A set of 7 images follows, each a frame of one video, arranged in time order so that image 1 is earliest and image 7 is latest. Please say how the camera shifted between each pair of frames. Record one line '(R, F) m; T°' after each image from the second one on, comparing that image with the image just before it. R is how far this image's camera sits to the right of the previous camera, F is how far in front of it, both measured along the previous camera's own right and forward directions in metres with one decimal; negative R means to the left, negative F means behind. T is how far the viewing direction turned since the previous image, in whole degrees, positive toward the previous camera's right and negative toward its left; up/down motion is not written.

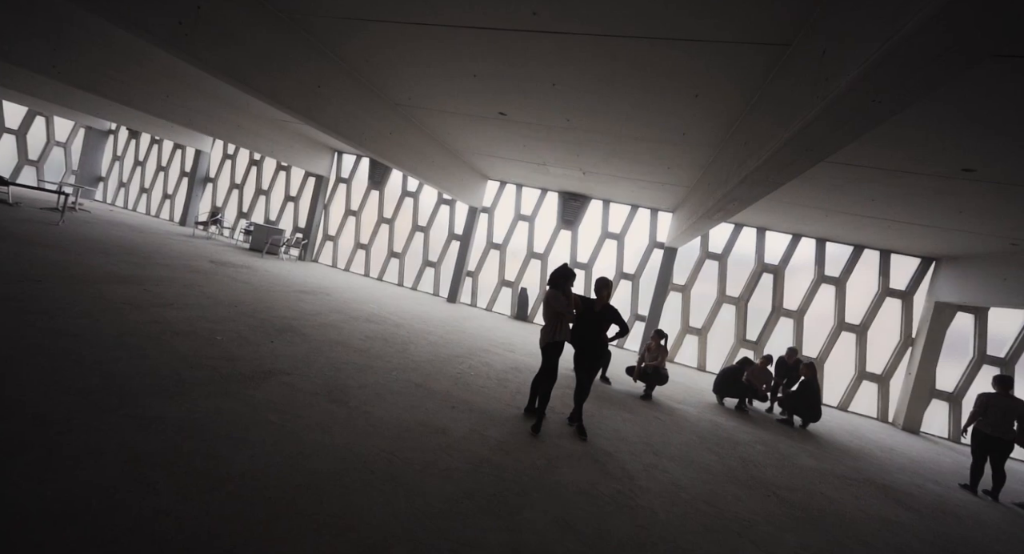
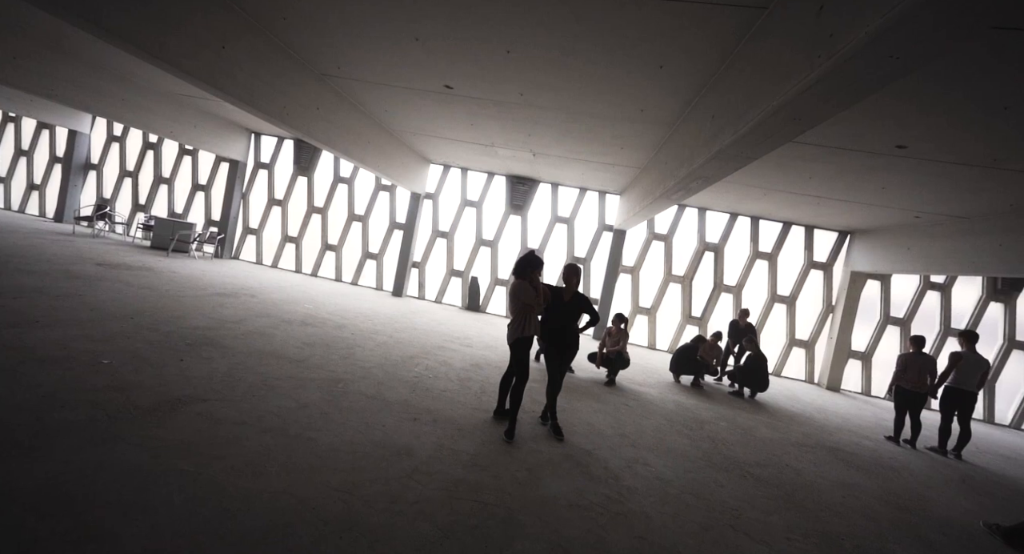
(-0.2, +0.4) m; +8°
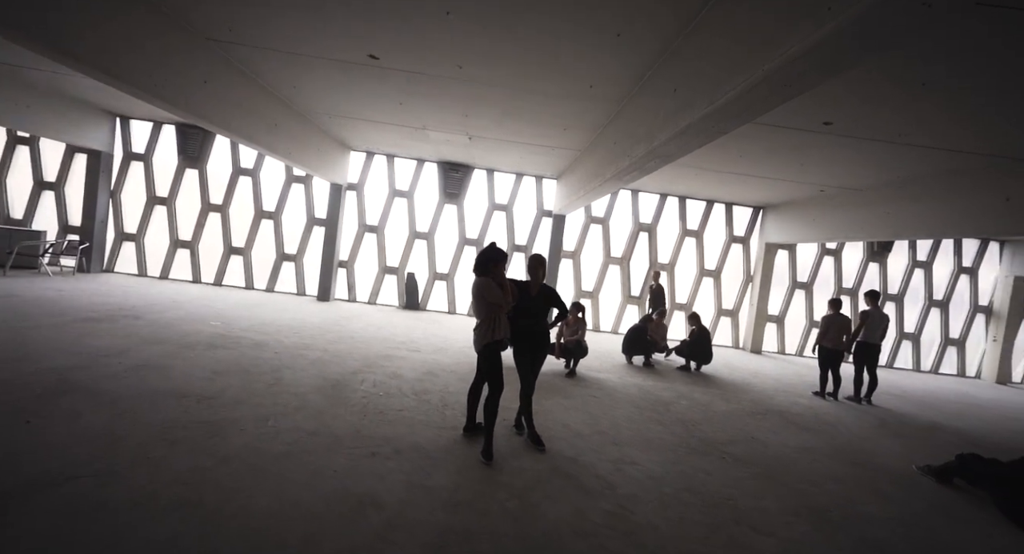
(-0.3, +0.5) m; +10°
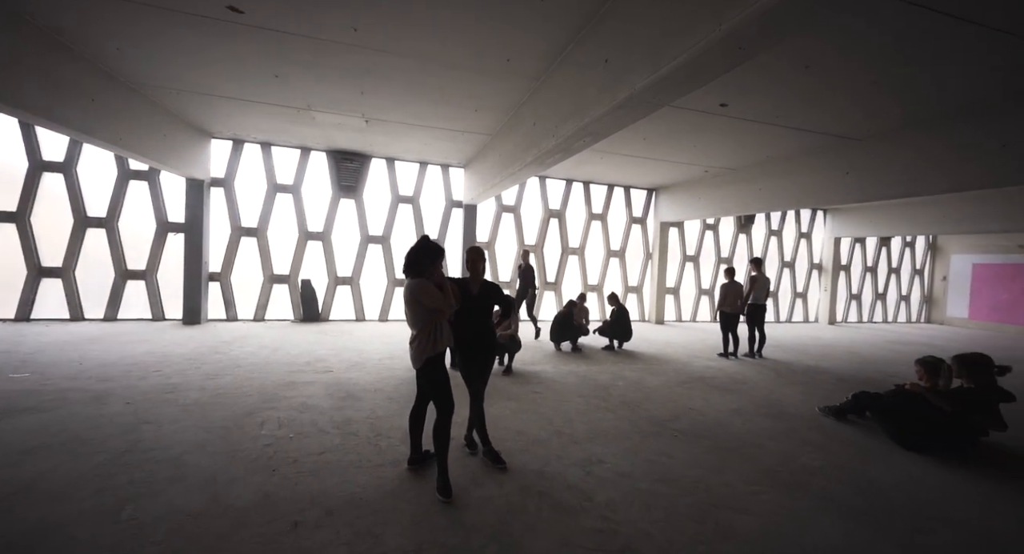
(-0.2, +0.5) m; +14°
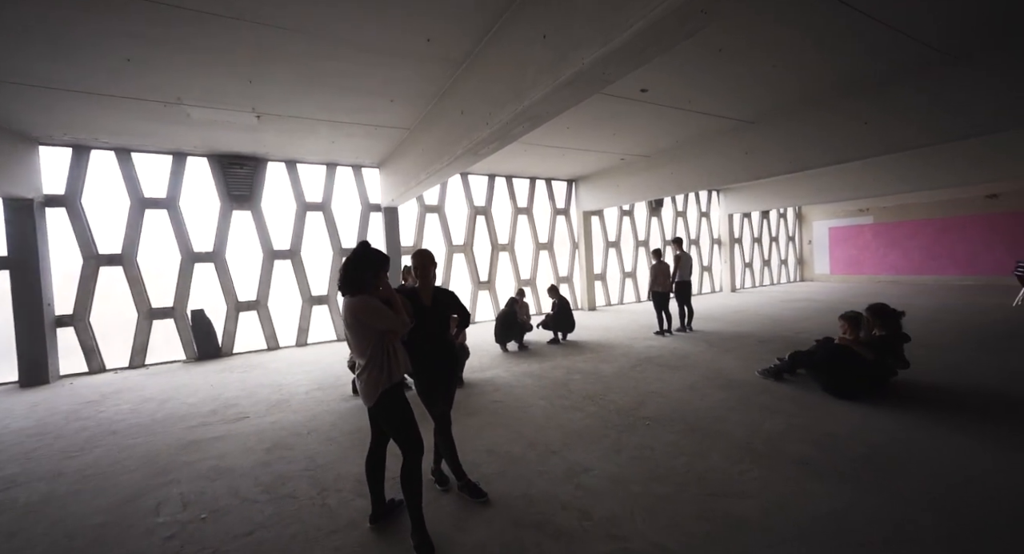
(-0.2, +0.4) m; +11°
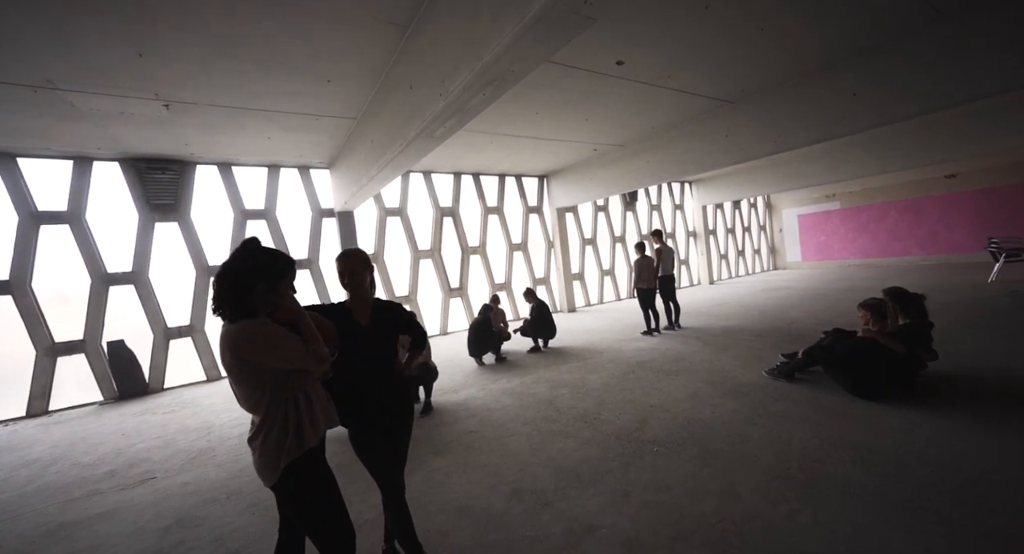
(0.0, +0.6) m; +3°
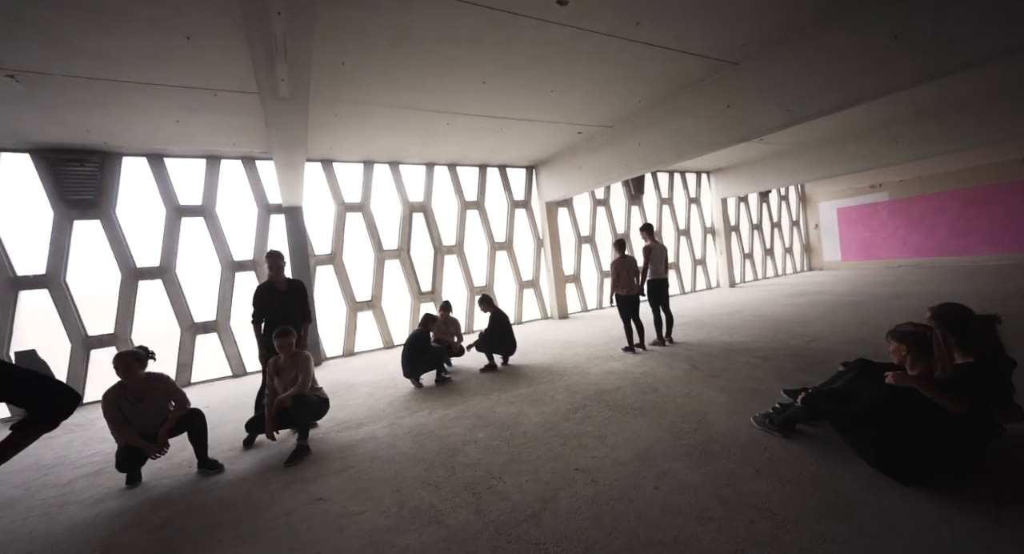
(+0.9, +1.0) m; -4°
